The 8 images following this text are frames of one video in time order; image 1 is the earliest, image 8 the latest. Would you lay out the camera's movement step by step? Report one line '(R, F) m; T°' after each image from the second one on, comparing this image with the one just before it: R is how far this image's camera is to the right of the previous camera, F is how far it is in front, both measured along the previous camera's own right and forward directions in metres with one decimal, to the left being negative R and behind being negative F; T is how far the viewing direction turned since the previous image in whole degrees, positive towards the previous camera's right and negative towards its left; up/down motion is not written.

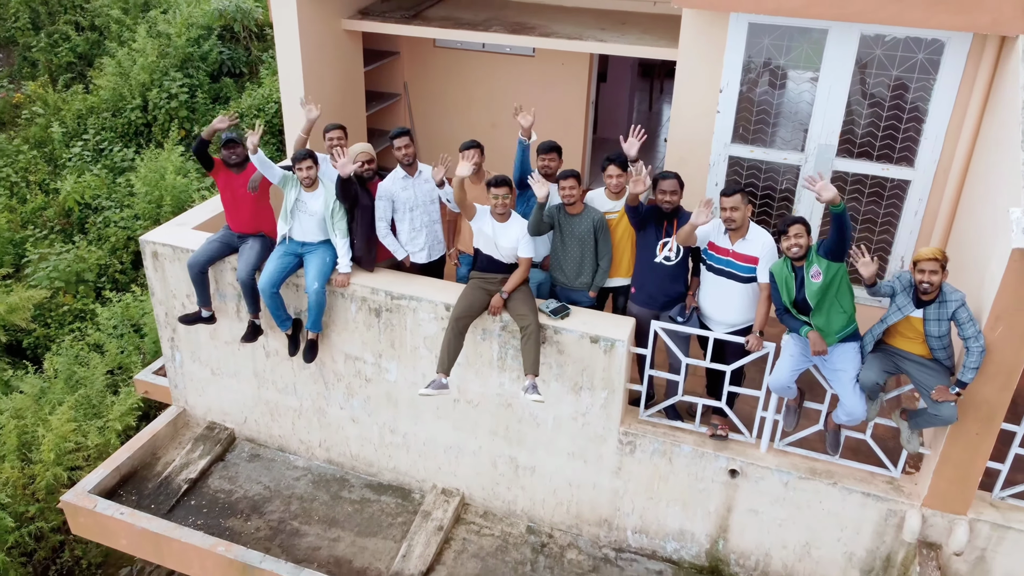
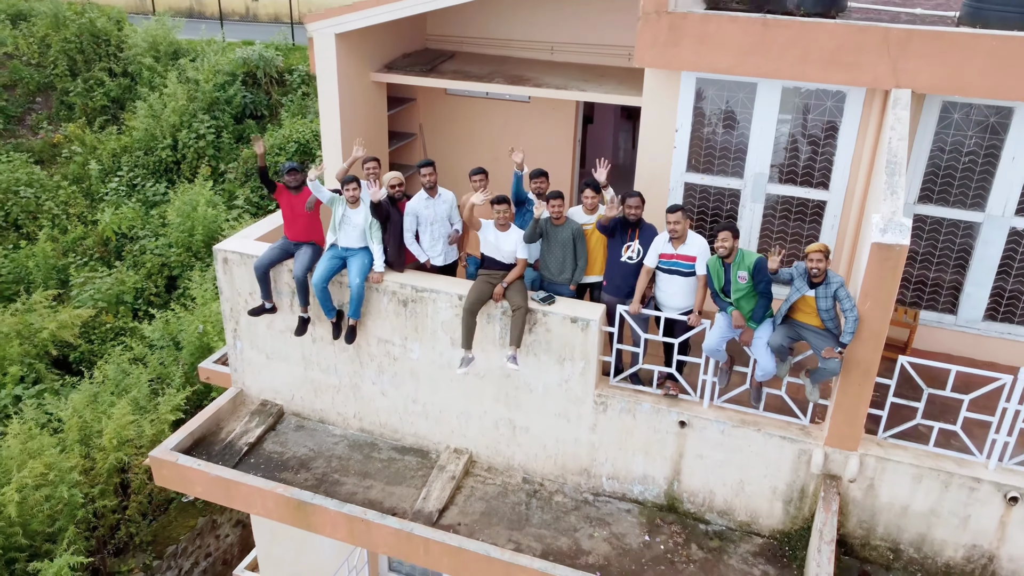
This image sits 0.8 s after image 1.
(0.0, -0.9) m; 0°
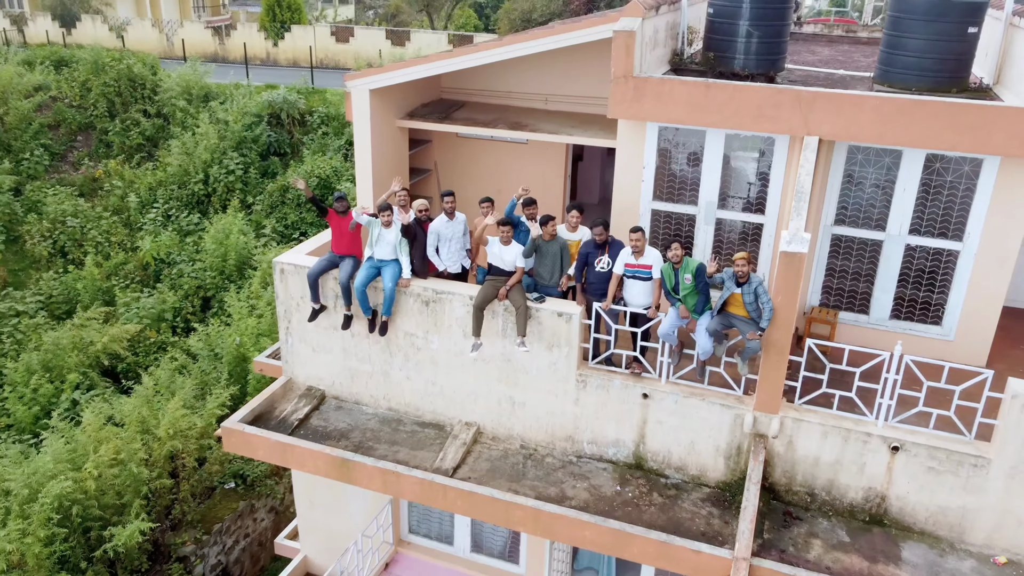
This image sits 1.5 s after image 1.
(0.0, -1.0) m; 0°
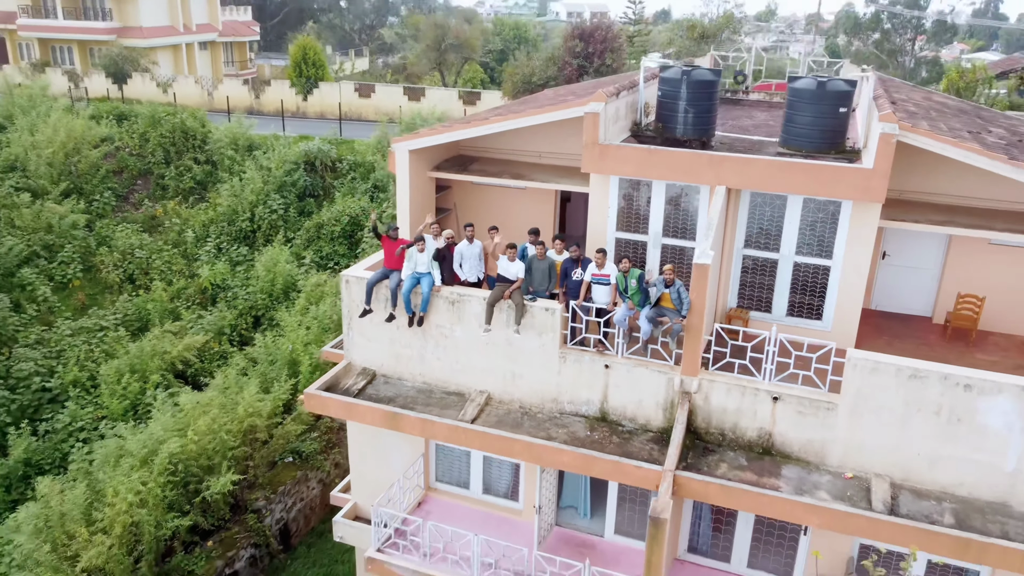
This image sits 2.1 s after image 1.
(0.0, -2.0) m; 0°
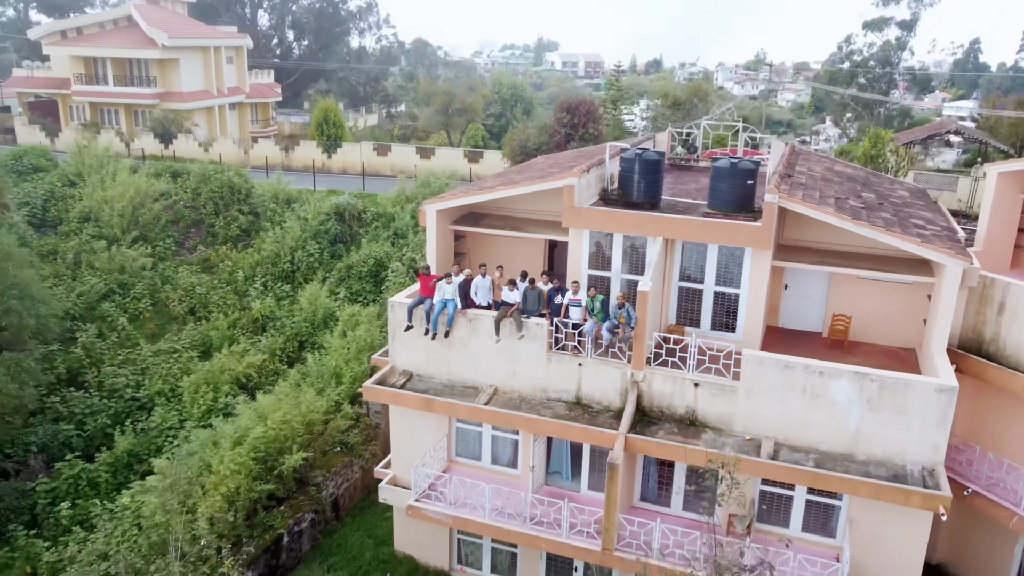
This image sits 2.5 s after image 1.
(0.0, -2.8) m; 0°
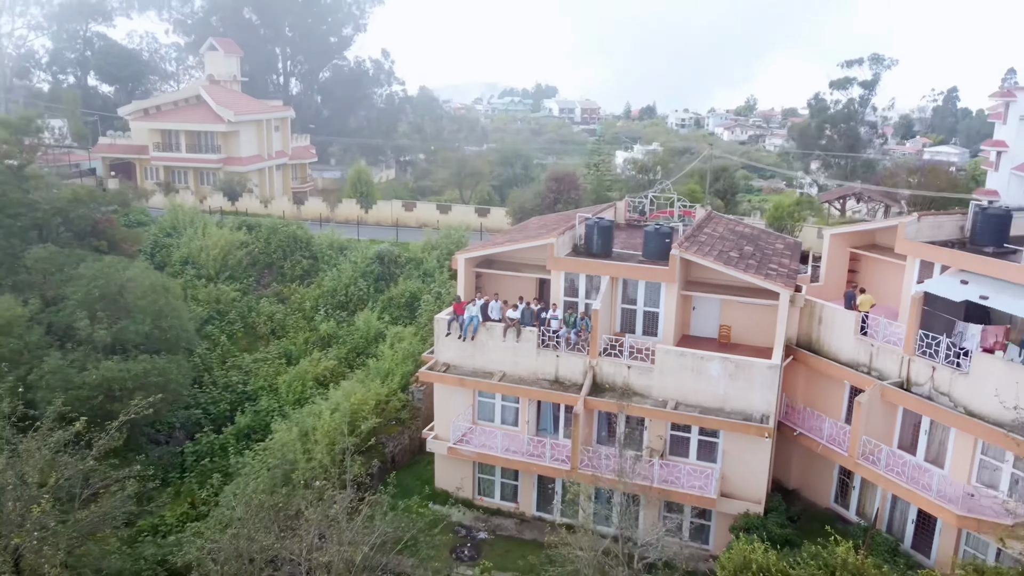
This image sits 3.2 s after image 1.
(-0.1, -5.6) m; 0°
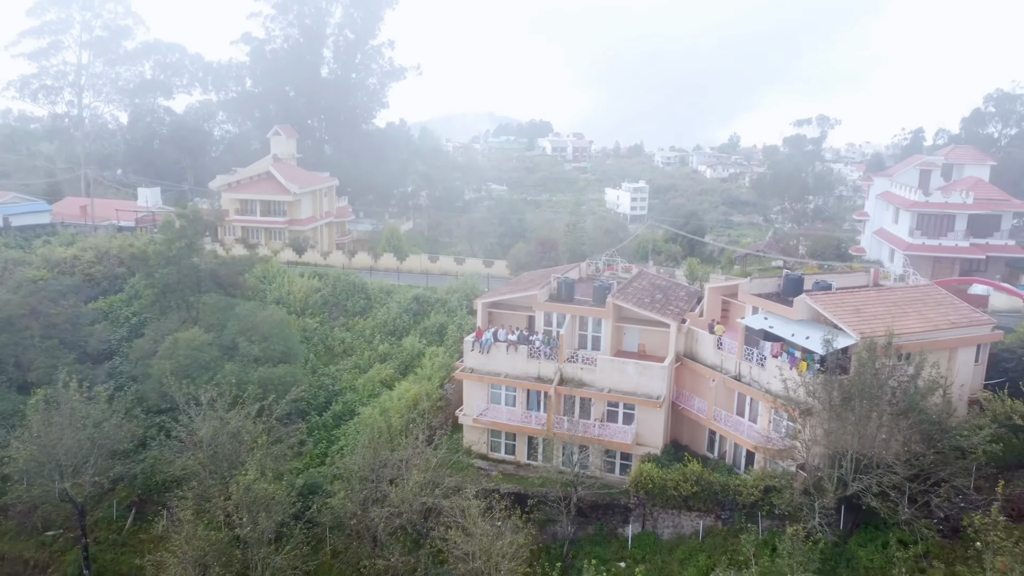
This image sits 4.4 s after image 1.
(-0.1, -10.0) m; 0°
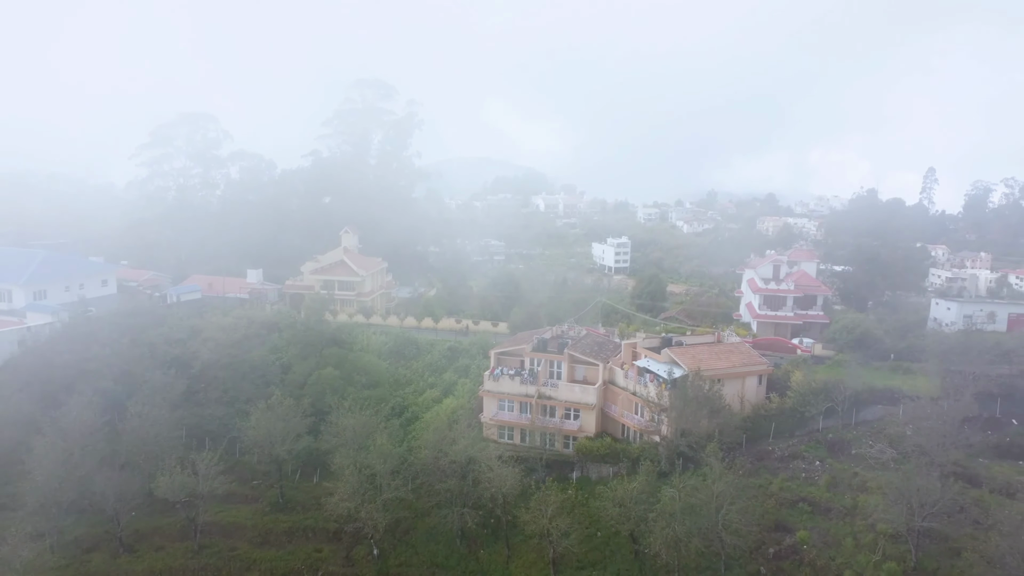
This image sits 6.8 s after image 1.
(-0.2, -19.7) m; 0°
